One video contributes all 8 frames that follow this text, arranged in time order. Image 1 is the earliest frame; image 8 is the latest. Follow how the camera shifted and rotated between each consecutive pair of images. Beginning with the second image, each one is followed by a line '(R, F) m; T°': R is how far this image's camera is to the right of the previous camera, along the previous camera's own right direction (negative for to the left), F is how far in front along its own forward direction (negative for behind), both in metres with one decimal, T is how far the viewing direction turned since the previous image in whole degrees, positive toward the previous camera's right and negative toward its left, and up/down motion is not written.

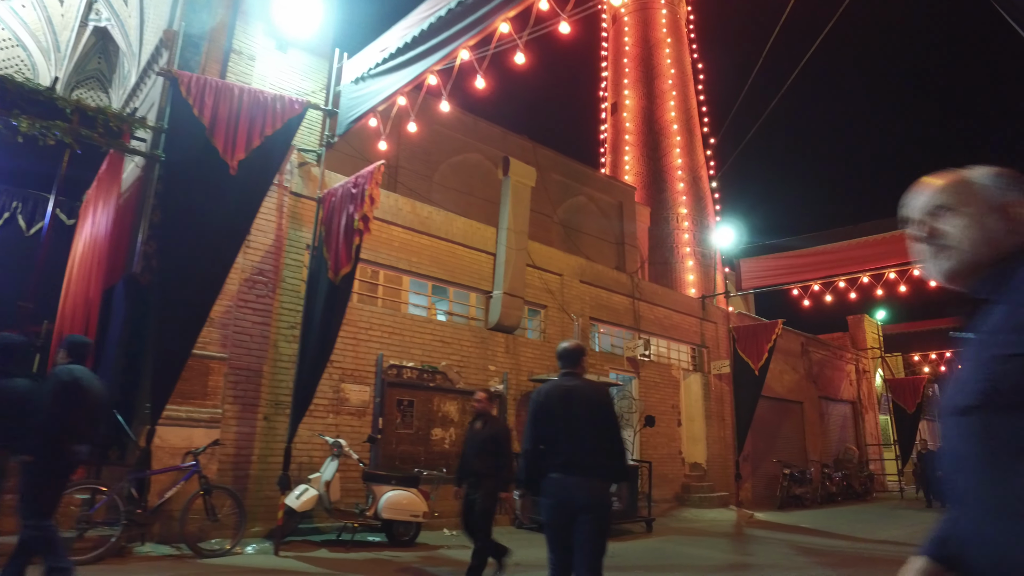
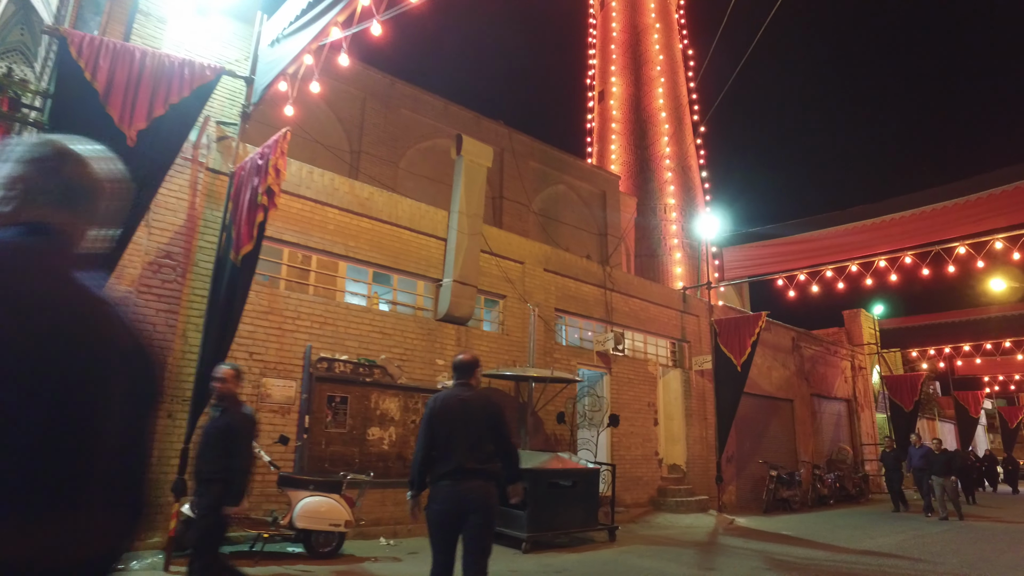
(+0.8, +0.9) m; 0°
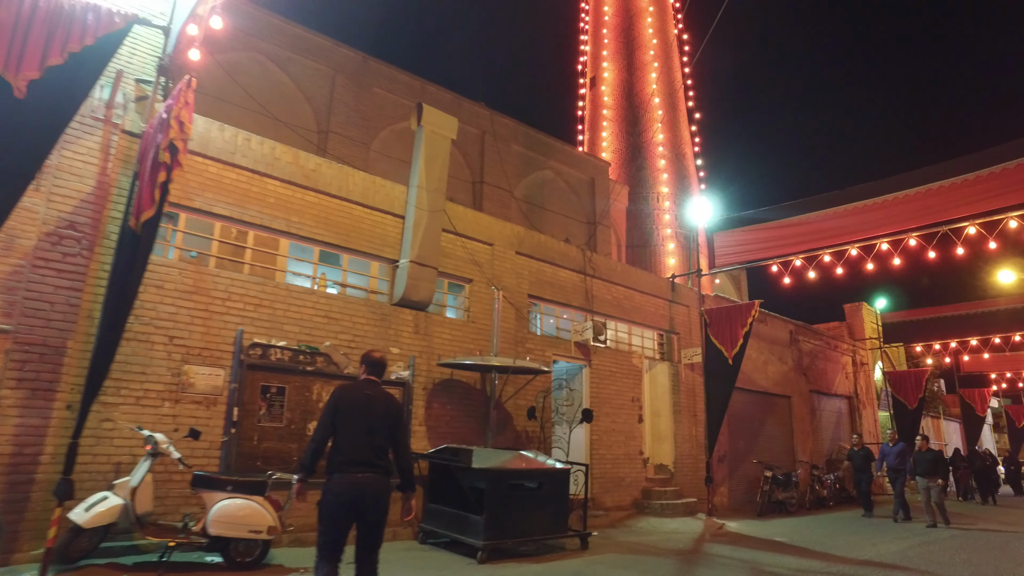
(+0.5, +1.0) m; 0°
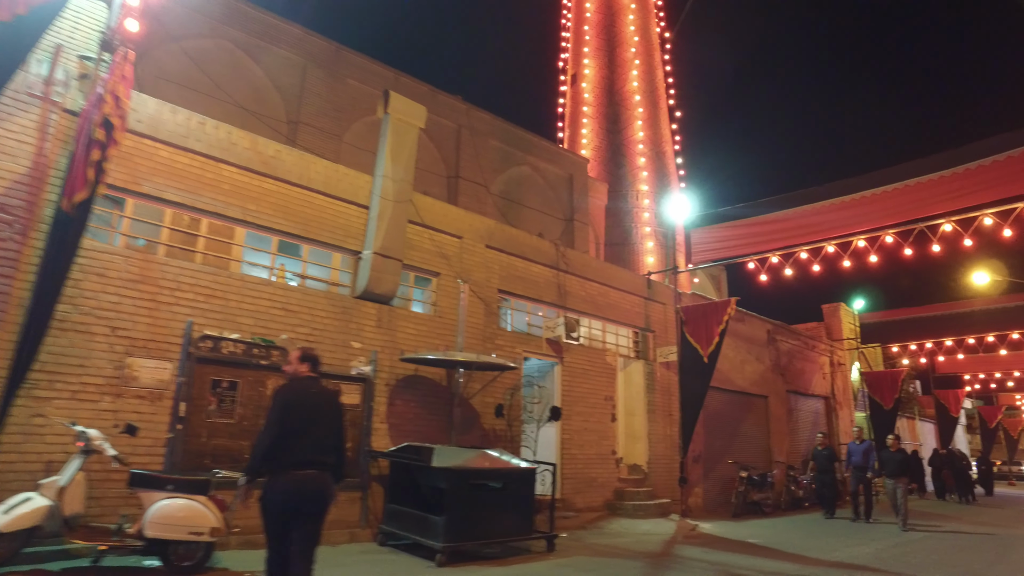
(+0.2, +0.3) m; +1°
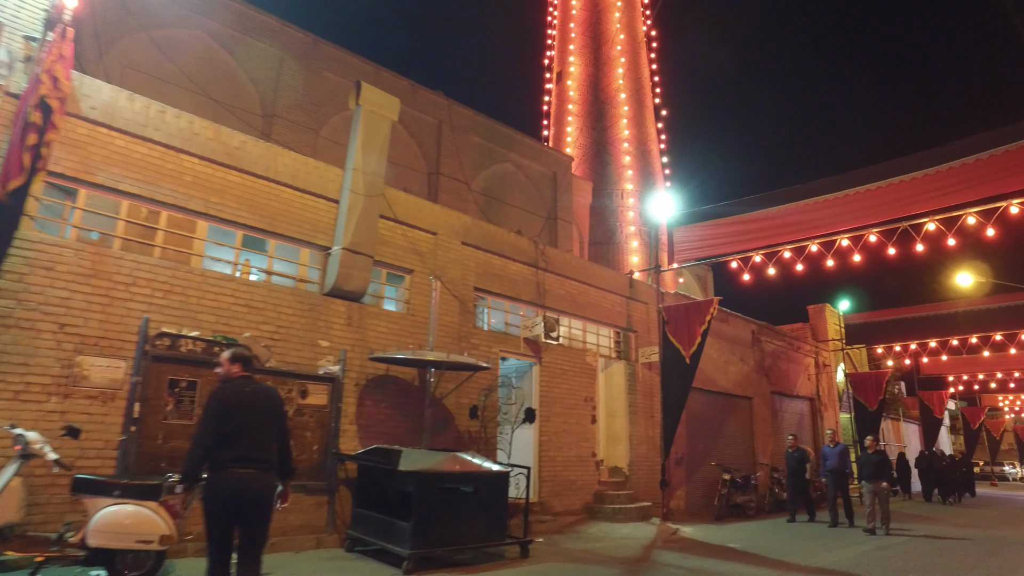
(+0.2, +0.3) m; +1°
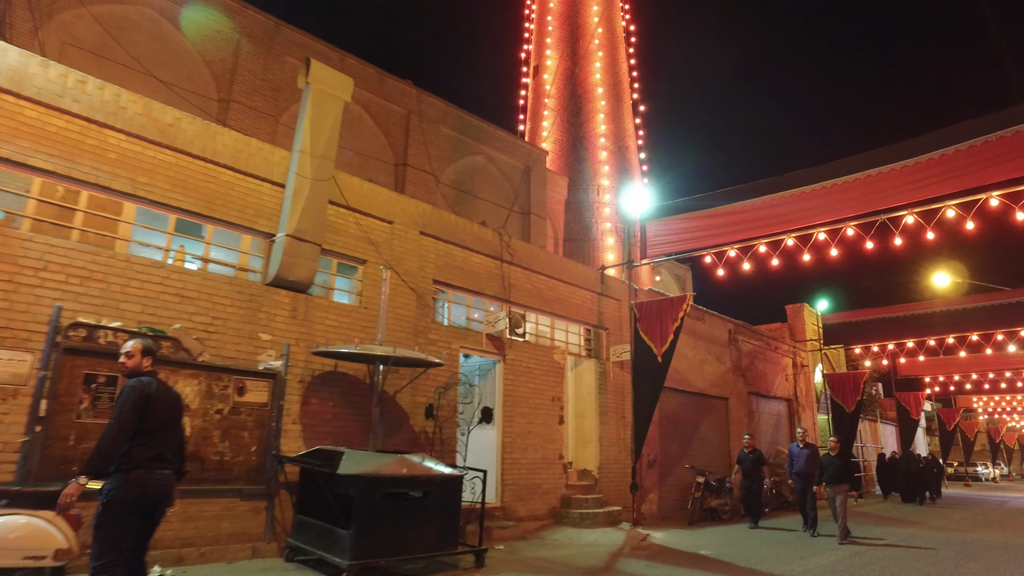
(+0.3, +0.6) m; +1°
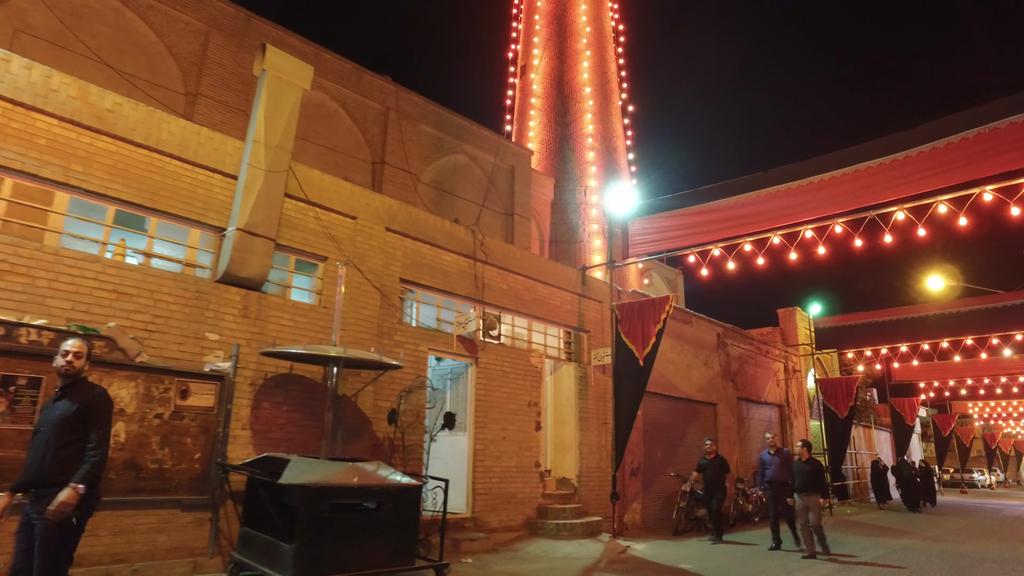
(+0.4, +0.5) m; 0°
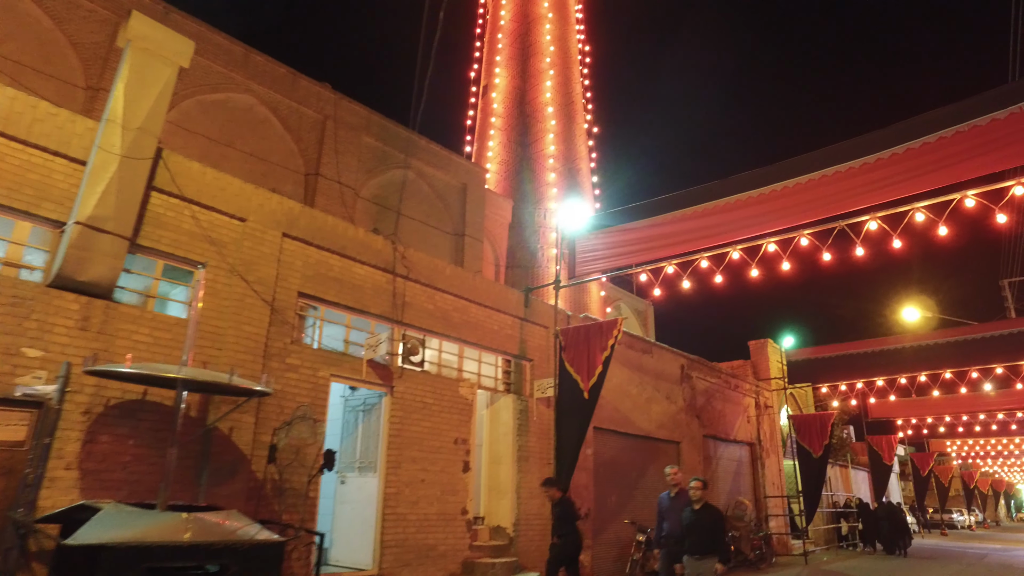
(+0.8, +1.3) m; +1°
